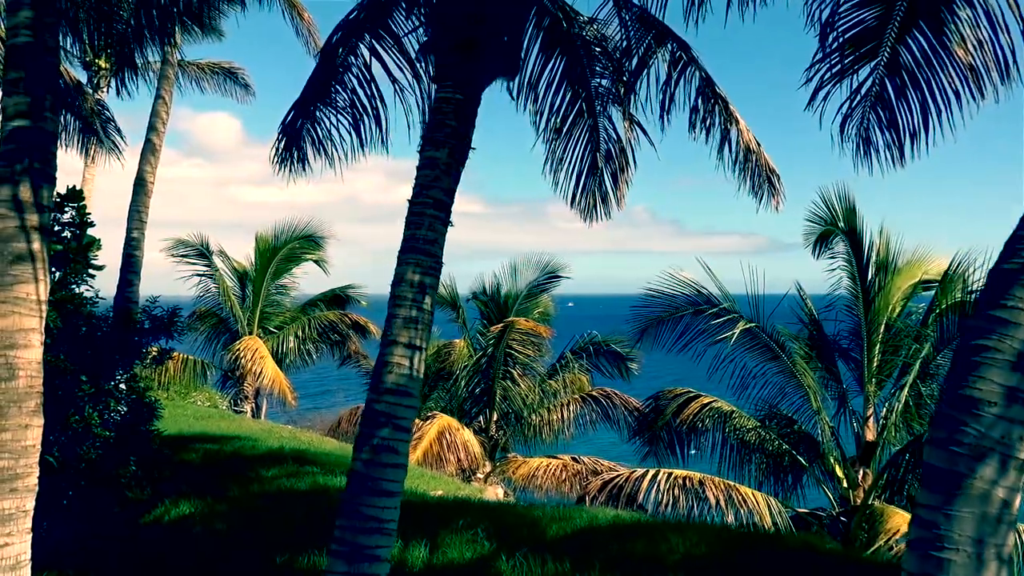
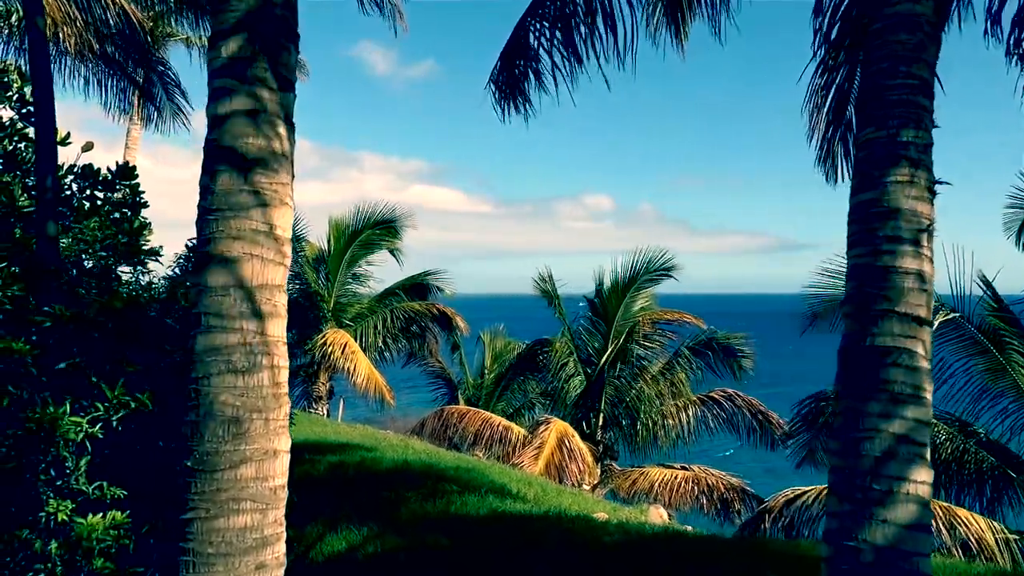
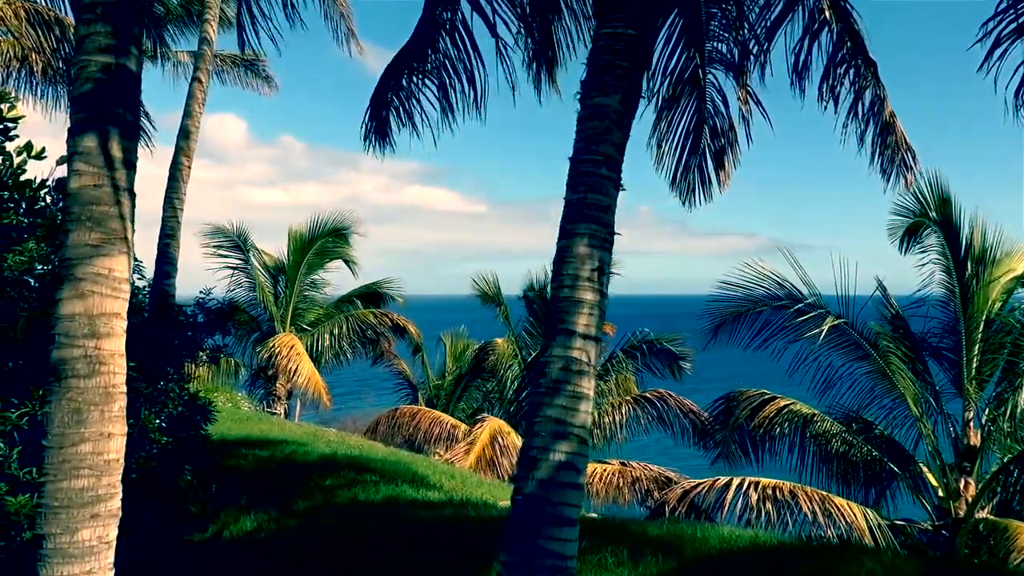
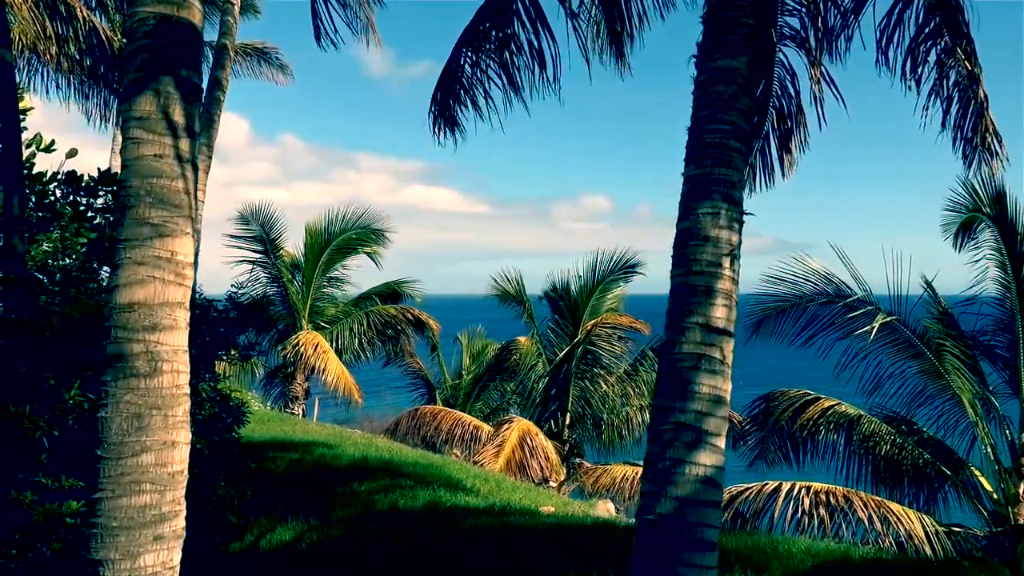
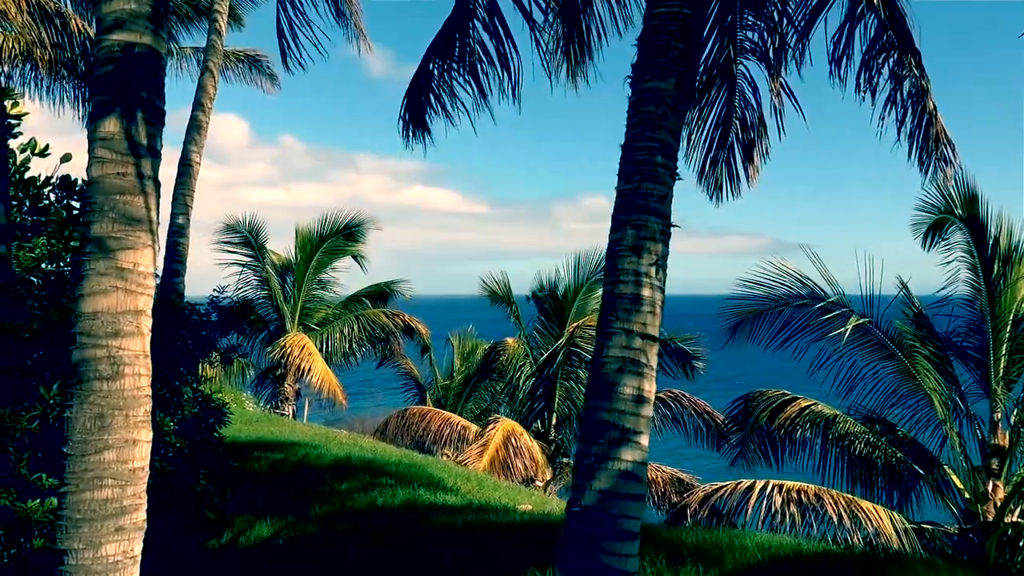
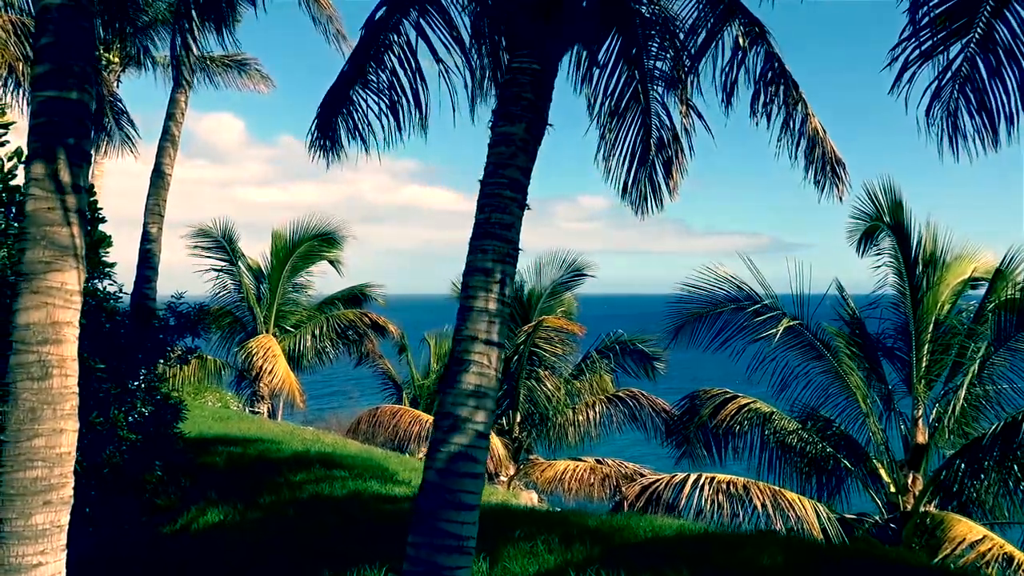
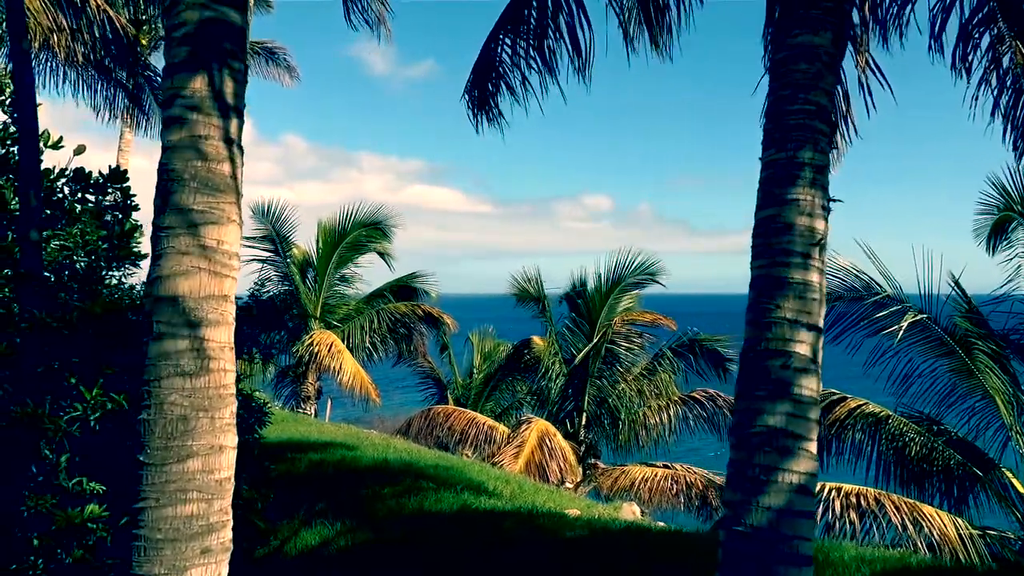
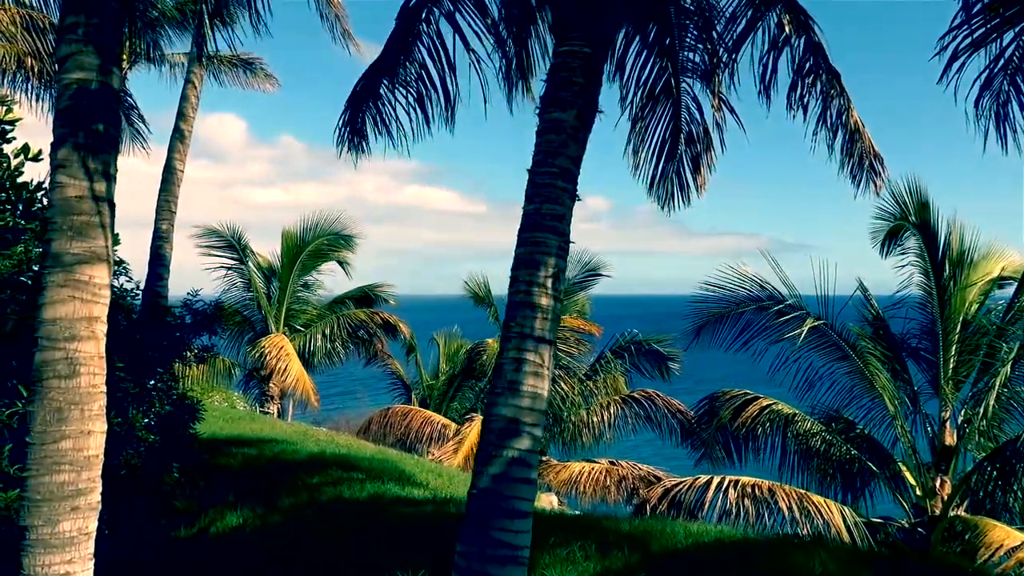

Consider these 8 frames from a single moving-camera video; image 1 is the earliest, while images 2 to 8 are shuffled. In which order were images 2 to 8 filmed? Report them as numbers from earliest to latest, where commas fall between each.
6, 8, 3, 5, 4, 7, 2
